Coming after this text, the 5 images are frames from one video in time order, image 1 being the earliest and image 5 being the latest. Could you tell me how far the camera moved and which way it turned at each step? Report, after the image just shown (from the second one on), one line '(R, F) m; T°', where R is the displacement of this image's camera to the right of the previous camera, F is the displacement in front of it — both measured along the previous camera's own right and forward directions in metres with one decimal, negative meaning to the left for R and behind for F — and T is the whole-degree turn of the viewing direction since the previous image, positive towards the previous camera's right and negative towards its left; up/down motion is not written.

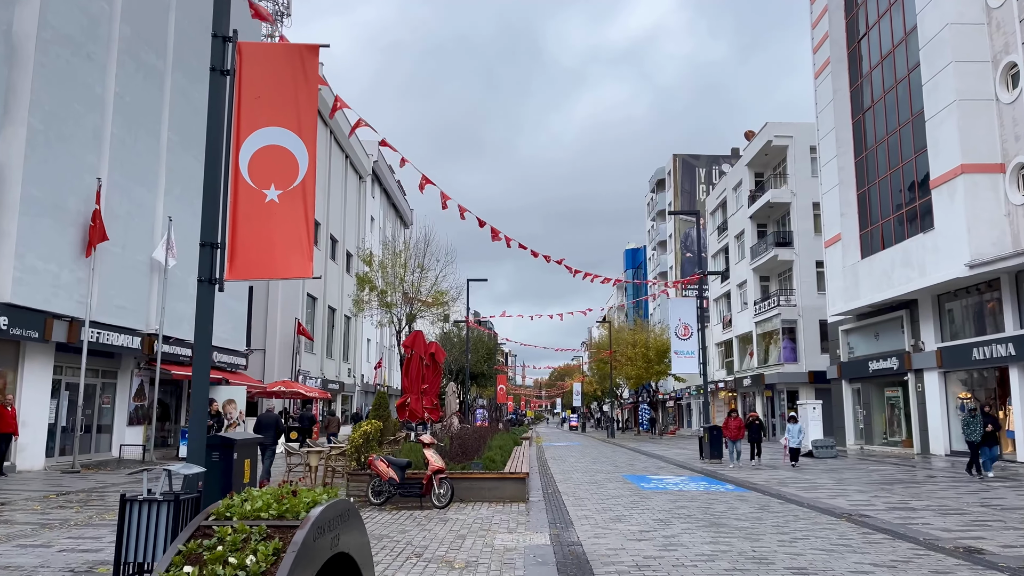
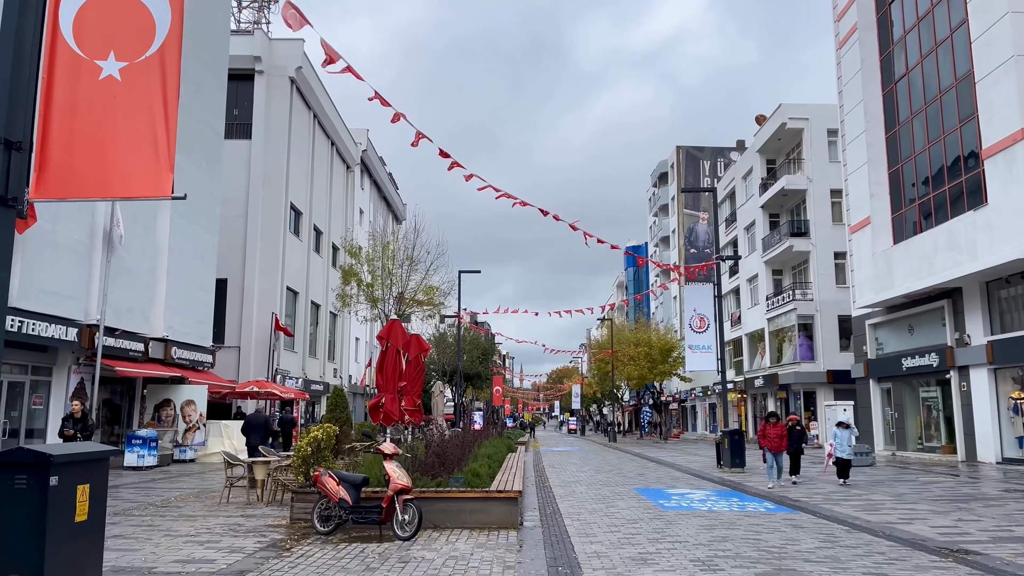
(+0.1, +2.8) m; 0°
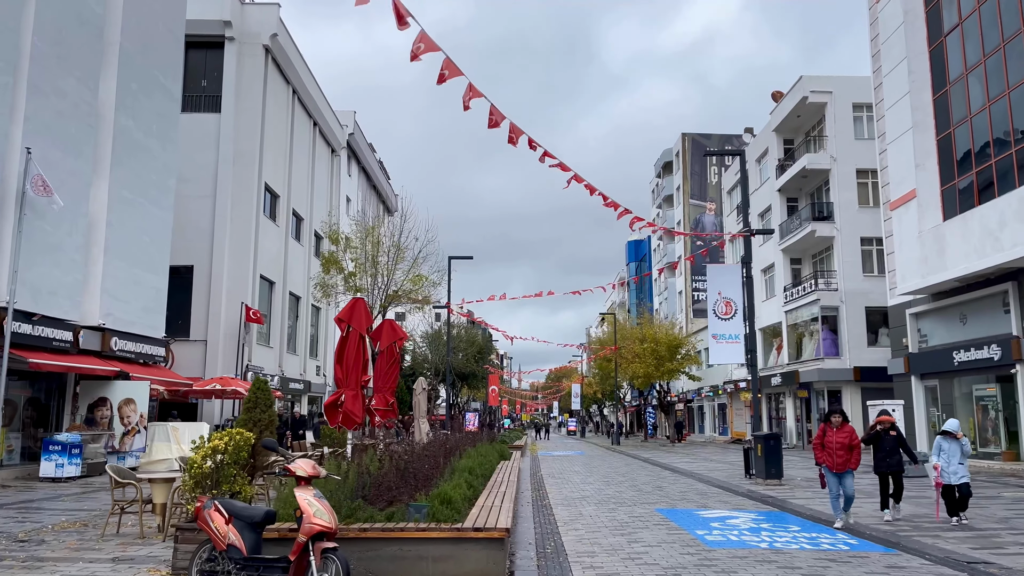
(+0.1, +3.2) m; 0°
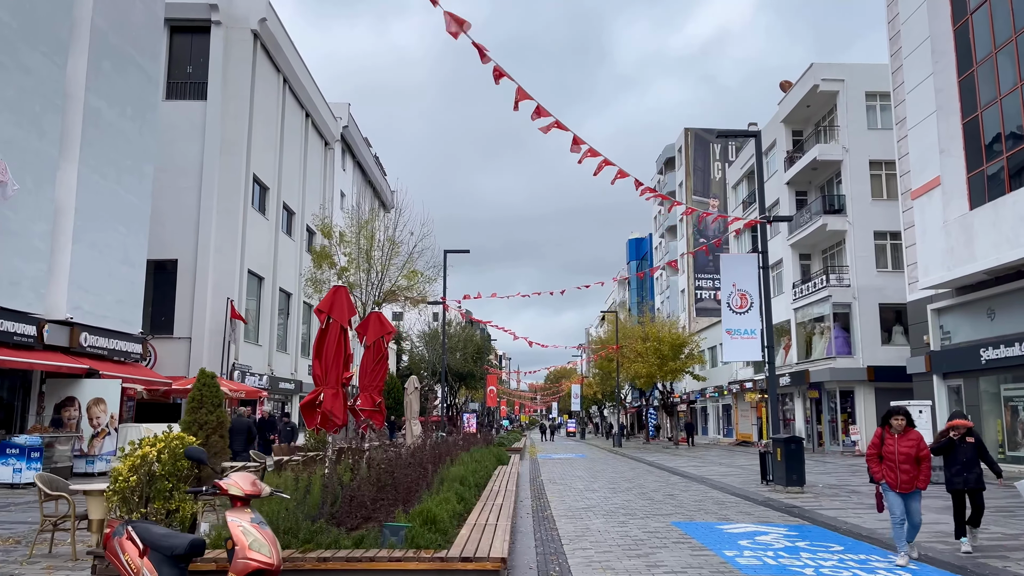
(0.0, +1.4) m; 0°
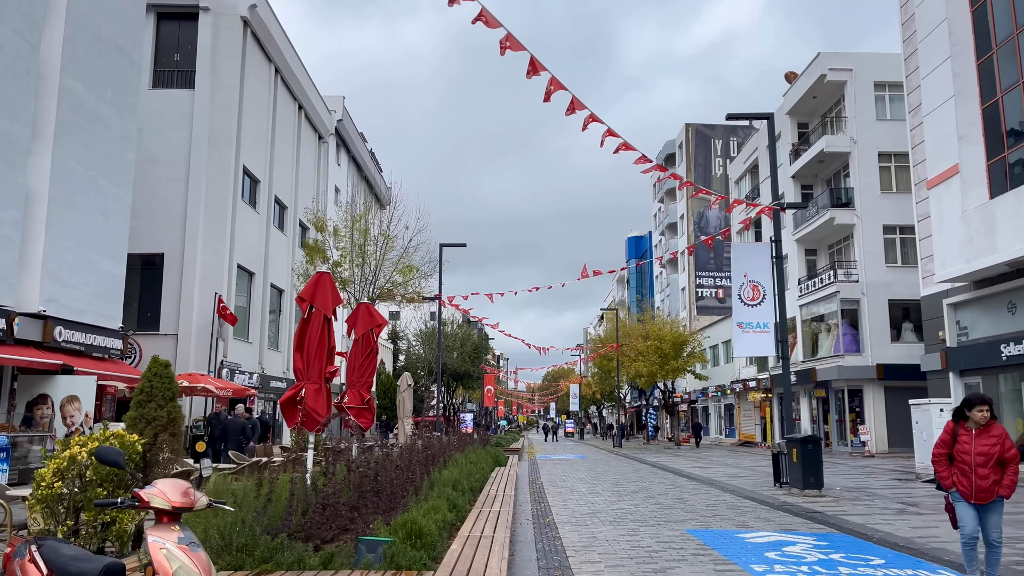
(0.0, +1.0) m; 0°
